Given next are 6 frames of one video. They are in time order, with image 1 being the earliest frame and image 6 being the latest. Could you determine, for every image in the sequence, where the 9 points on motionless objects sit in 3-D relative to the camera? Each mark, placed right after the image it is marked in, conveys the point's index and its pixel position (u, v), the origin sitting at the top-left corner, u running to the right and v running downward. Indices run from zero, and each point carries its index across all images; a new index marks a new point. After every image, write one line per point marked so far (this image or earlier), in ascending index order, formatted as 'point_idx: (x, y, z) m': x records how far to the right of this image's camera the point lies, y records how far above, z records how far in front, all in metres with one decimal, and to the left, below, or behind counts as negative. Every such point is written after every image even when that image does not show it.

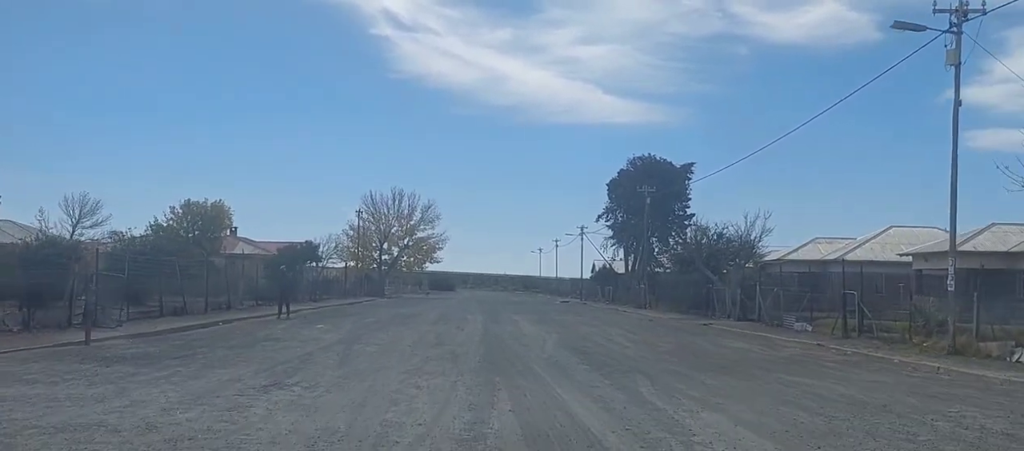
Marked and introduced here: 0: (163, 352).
0: (-7.4, -2.7, +17.8) m
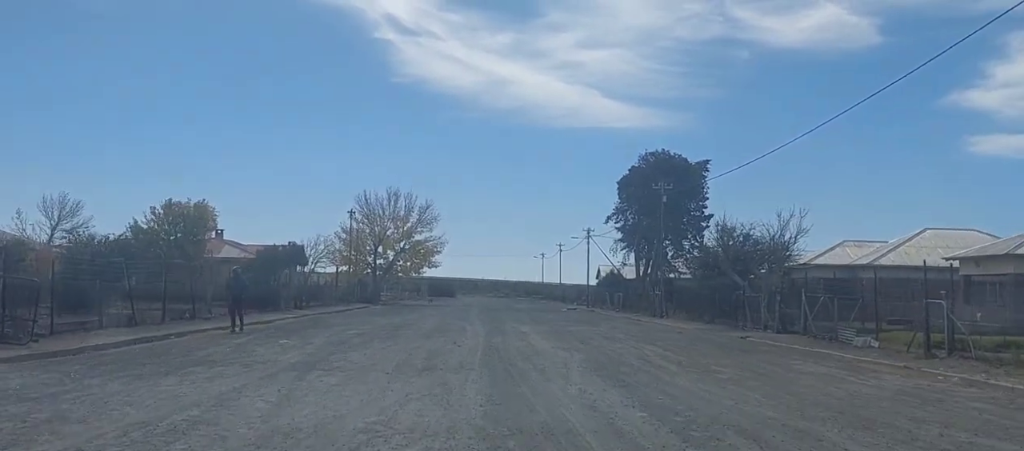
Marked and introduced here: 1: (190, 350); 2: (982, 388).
0: (-7.2, -2.4, +12.5) m
1: (-7.7, -2.9, +19.9) m
2: (+8.8, -3.0, +15.7) m
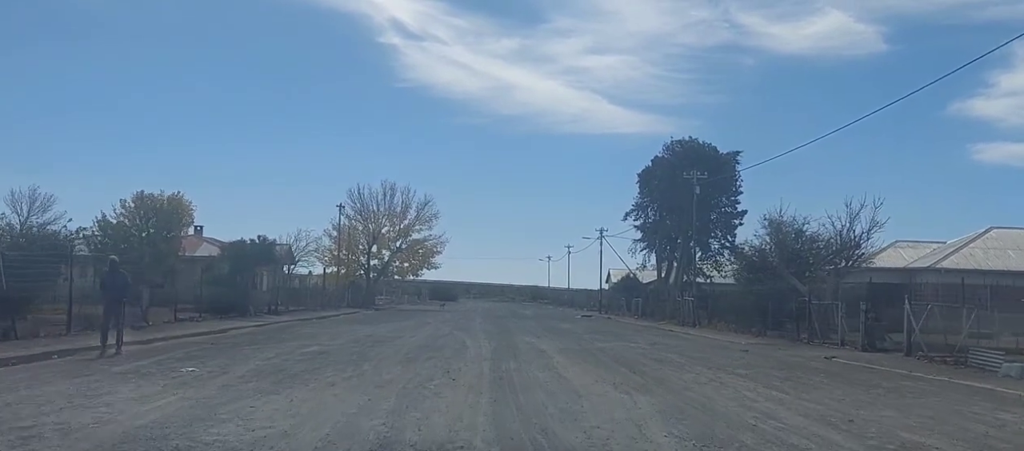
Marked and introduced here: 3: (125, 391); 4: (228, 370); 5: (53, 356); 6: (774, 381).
0: (-6.8, -1.8, +4.6) m
1: (-7.3, -2.3, +12.0) m
2: (+9.2, -2.5, +7.7) m
3: (-5.6, -2.4, +12.2) m
4: (-5.3, -2.7, +15.6) m
5: (-10.4, -2.9, +18.5) m
6: (+5.1, -3.0, +16.1) m
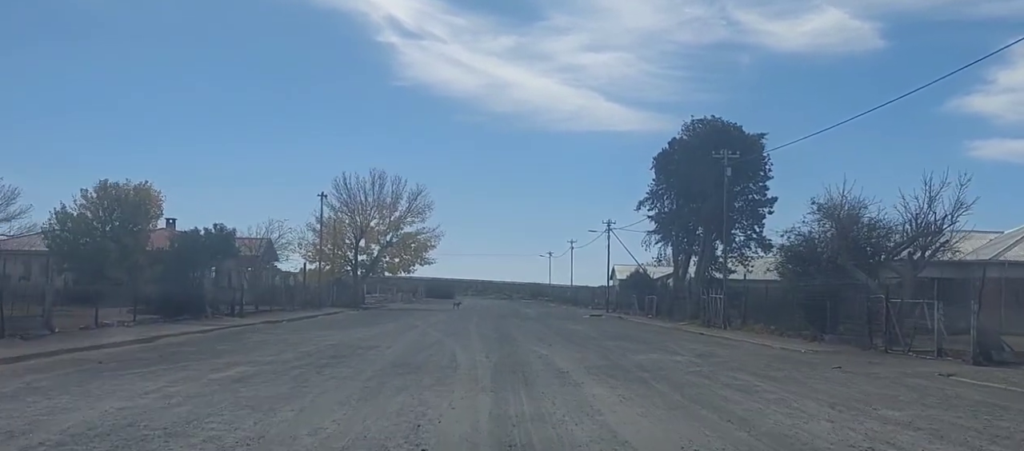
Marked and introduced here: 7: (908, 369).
0: (-6.6, -1.2, -2.1) m
1: (-7.1, -1.8, +5.2) m
2: (+9.4, -1.9, +1.0) m
3: (-5.4, -1.9, +5.4) m
4: (-5.1, -2.2, +8.9) m
5: (-10.2, -2.3, +11.7) m
6: (+5.3, -2.4, +9.4) m
7: (+9.1, -3.3, +19.1) m
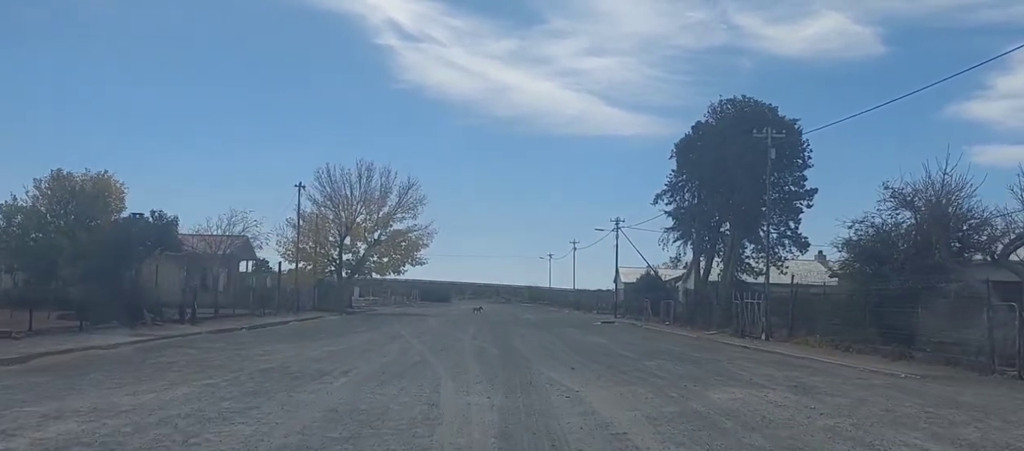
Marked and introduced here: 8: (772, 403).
0: (-6.4, -0.6, -8.9) m
1: (-6.9, -1.2, -1.6) m
2: (+9.6, -1.4, -5.8) m
3: (-5.2, -1.3, -1.4) m
4: (-4.9, -1.6, +2.0) m
5: (-10.0, -1.8, +4.9) m
6: (+5.5, -1.9, +2.6) m
7: (+9.2, -2.9, +12.3) m
8: (+3.9, -2.7, +12.8) m
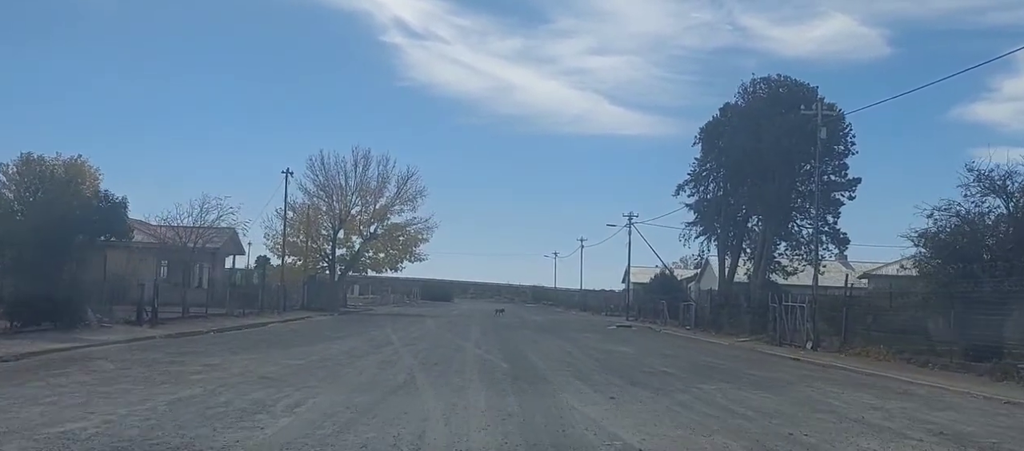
0: (-6.2, -0.2, -13.8) m
1: (-6.6, -0.8, -6.5) m
2: (+9.8, -1.2, -10.7) m
3: (-4.9, -0.9, -6.3) m
4: (-4.6, -1.2, -2.8) m
5: (-9.7, -1.3, 0.0) m
6: (+5.7, -1.6, -2.3) m
7: (+9.5, -2.6, +7.4) m
8: (+4.2, -2.4, +7.9) m
